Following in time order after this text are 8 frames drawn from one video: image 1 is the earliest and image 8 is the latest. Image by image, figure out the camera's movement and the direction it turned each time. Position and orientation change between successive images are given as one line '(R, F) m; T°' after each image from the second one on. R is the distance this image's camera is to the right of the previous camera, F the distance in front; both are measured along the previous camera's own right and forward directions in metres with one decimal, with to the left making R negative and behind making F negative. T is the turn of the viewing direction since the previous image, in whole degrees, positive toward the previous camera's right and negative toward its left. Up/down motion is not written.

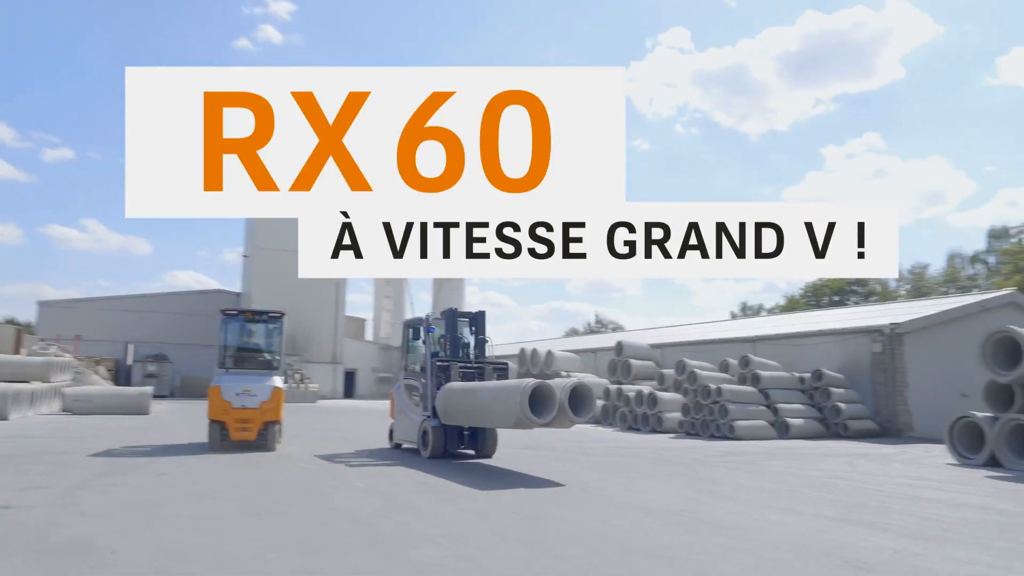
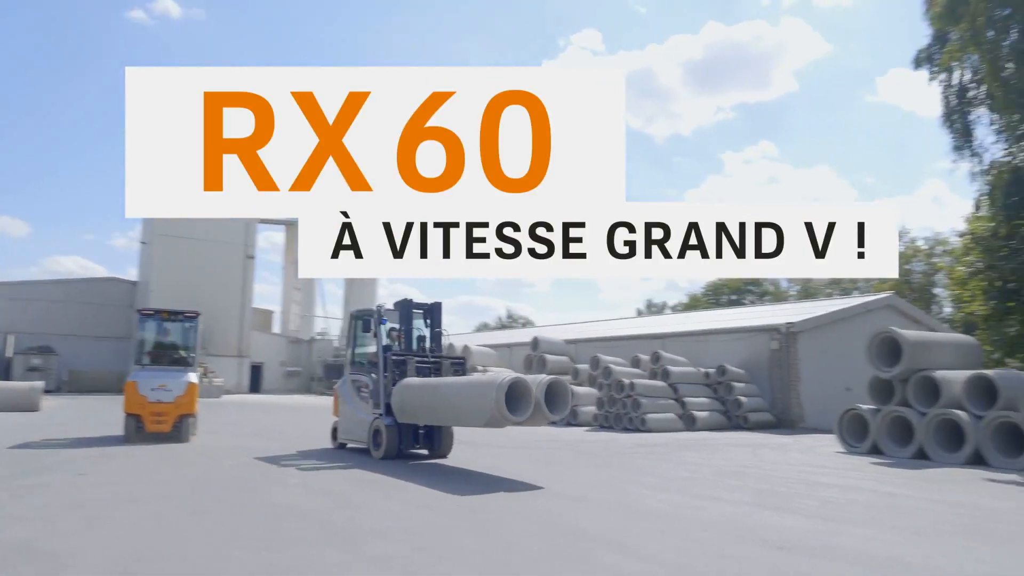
(-0.4, -0.3) m; +8°
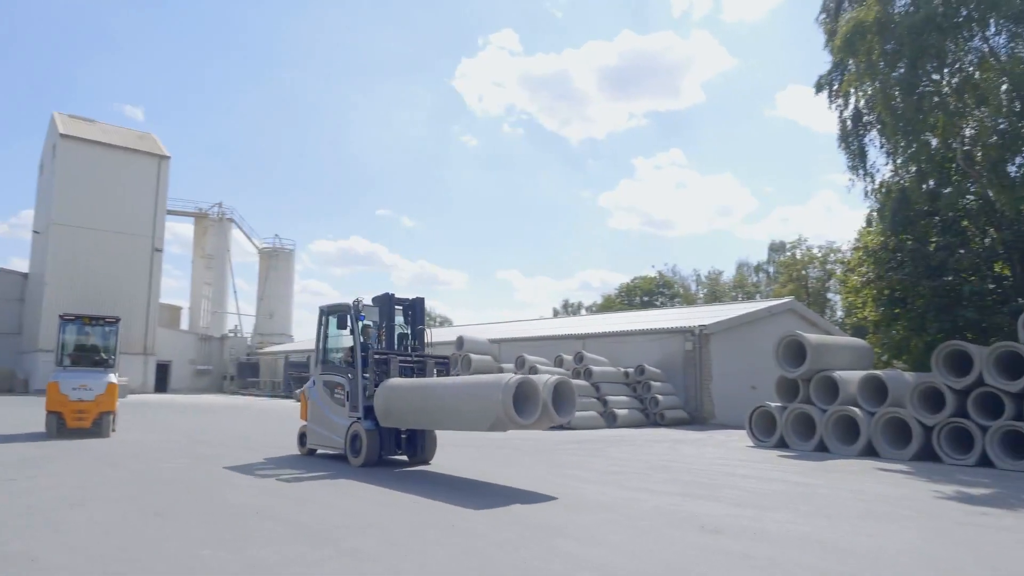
(-0.5, -0.4) m; +7°
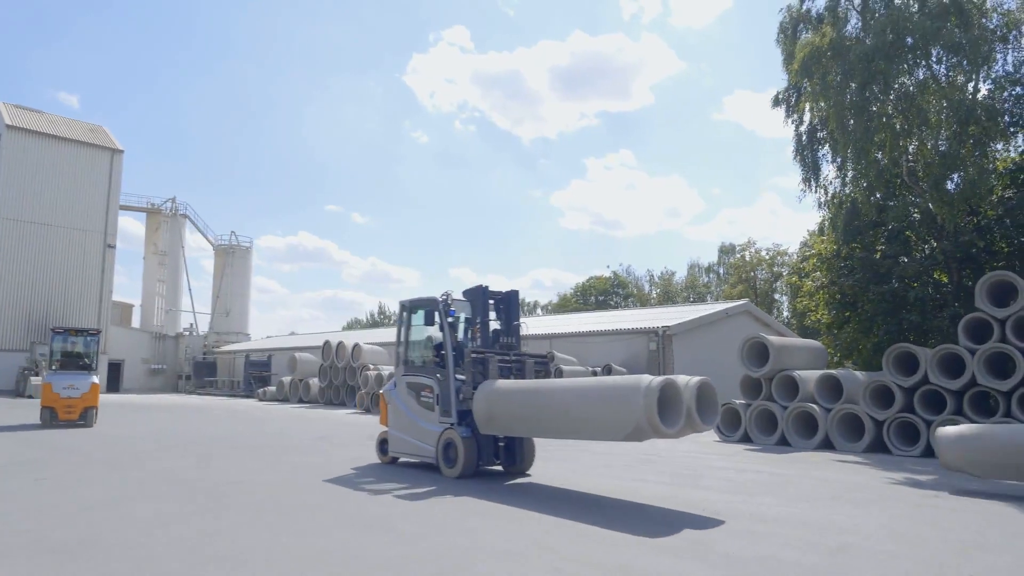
(-0.8, -0.7) m; +4°
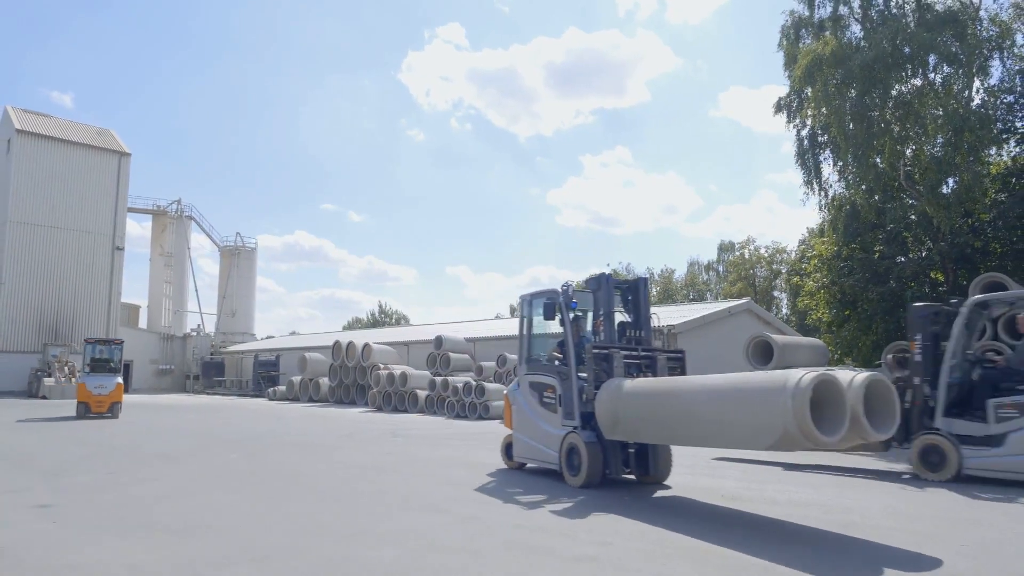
(-0.5, -0.8) m; 0°
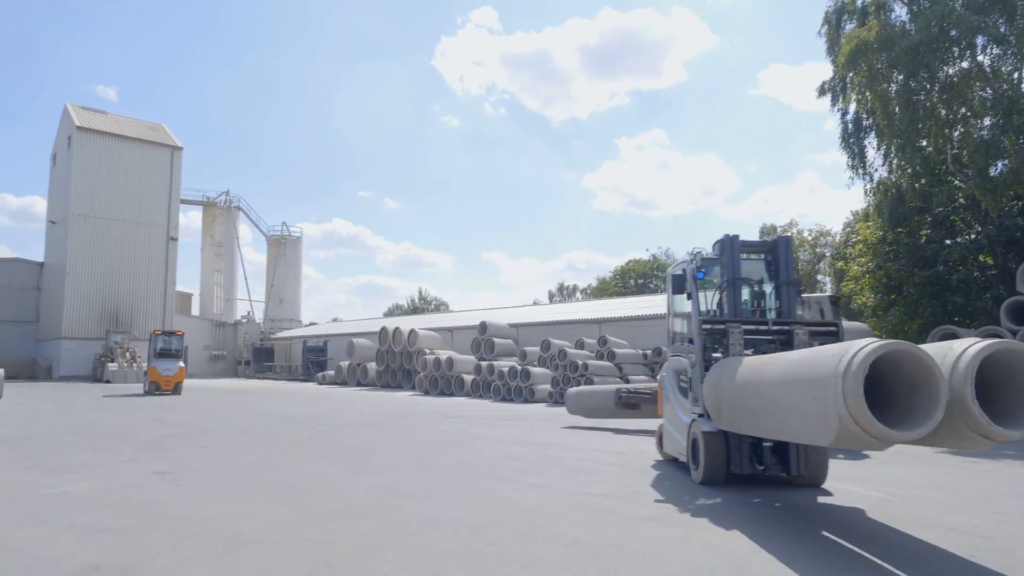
(-0.3, -0.7) m; -3°
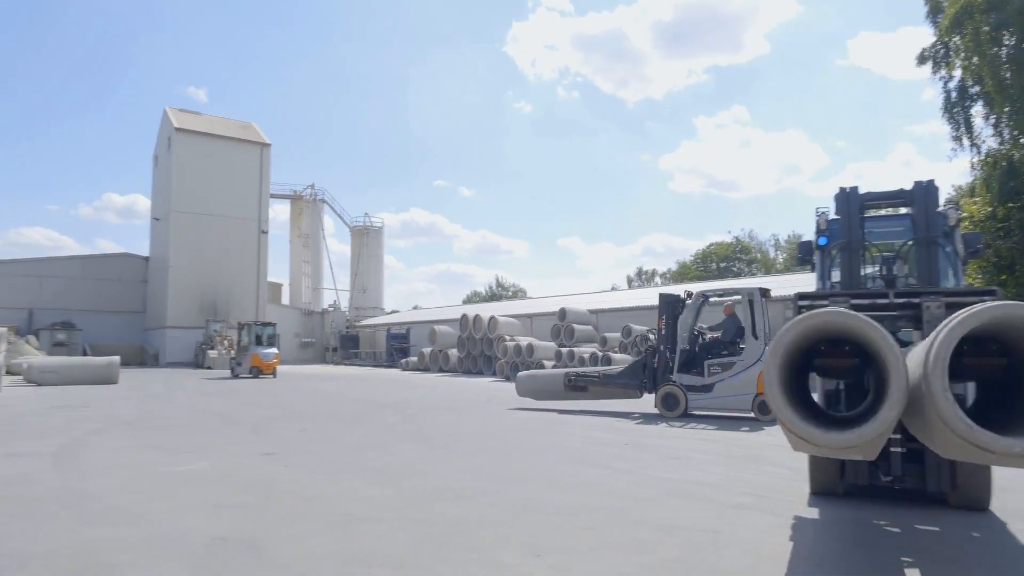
(-0.1, 0.0) m; -6°
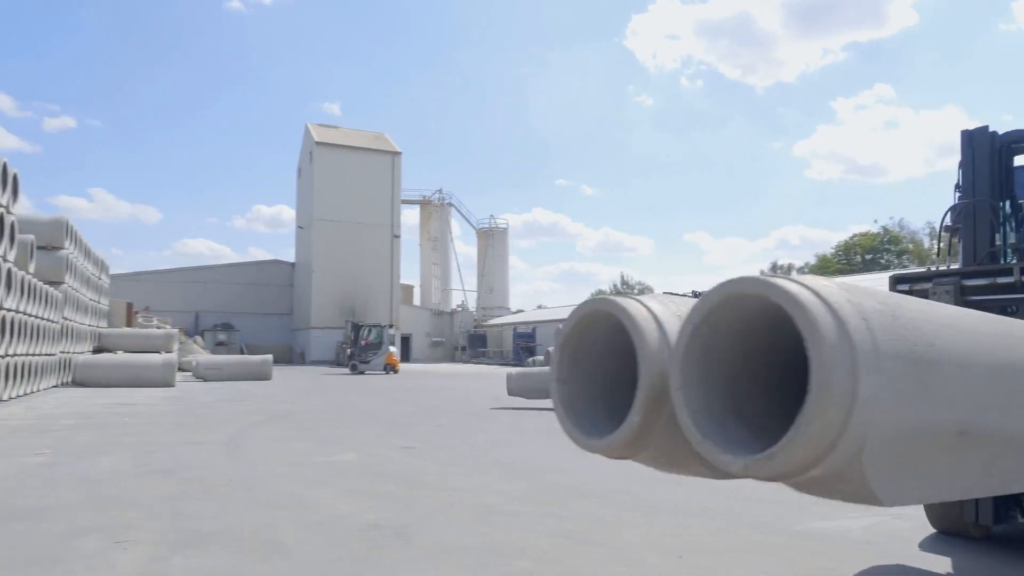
(-0.1, 0.0) m; -10°
